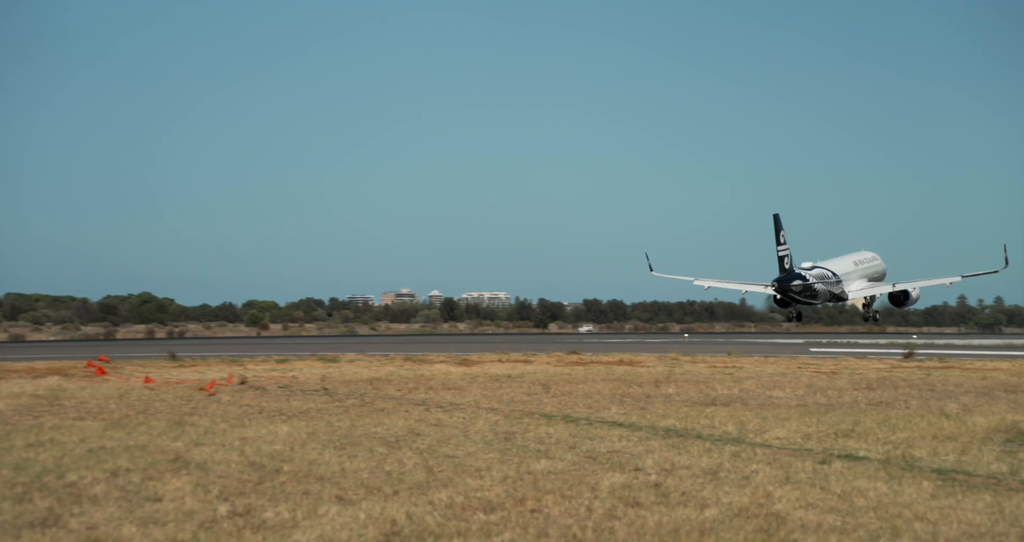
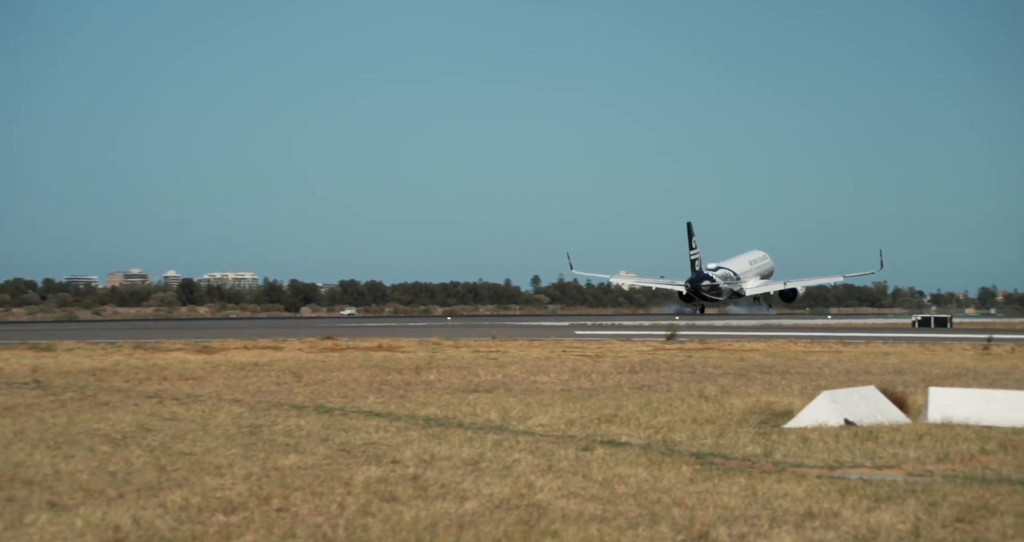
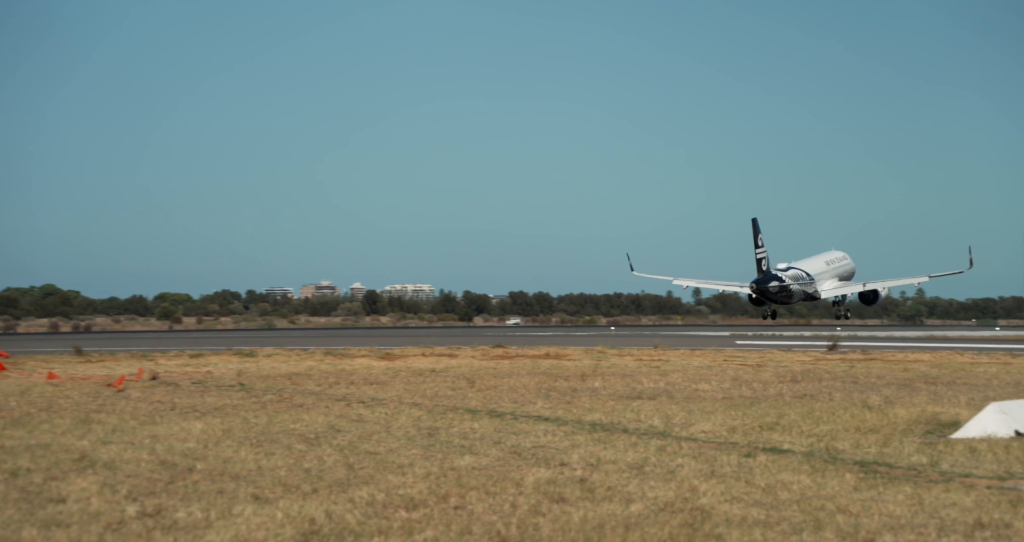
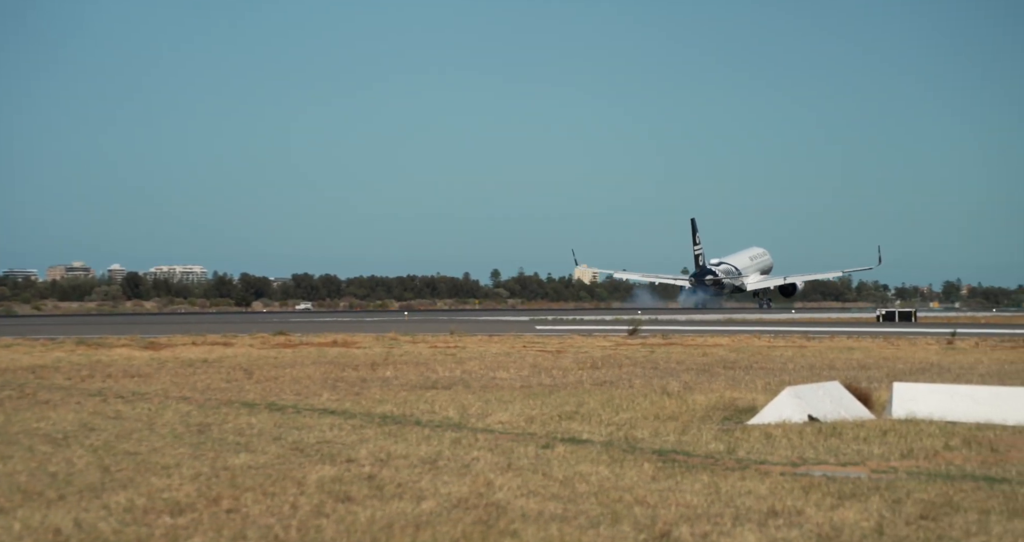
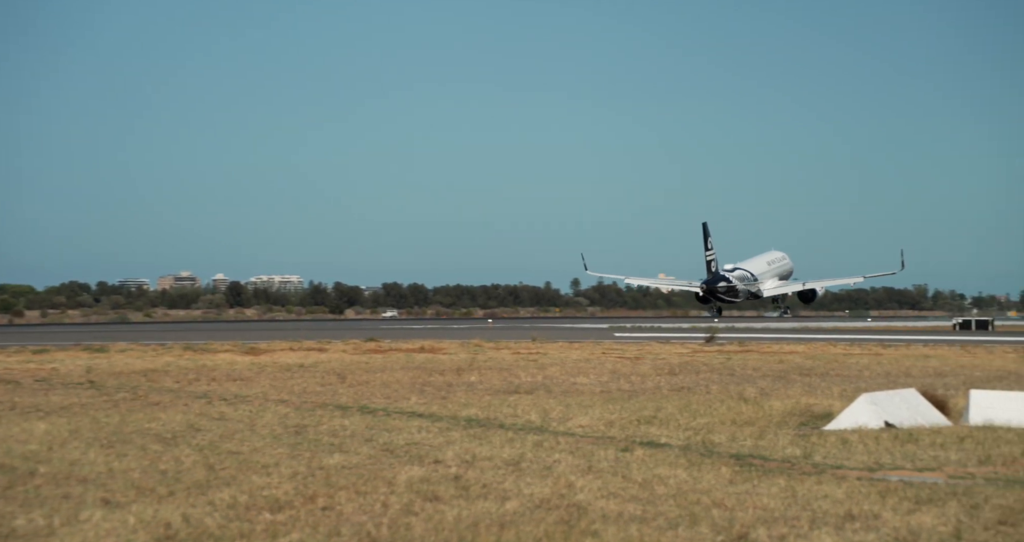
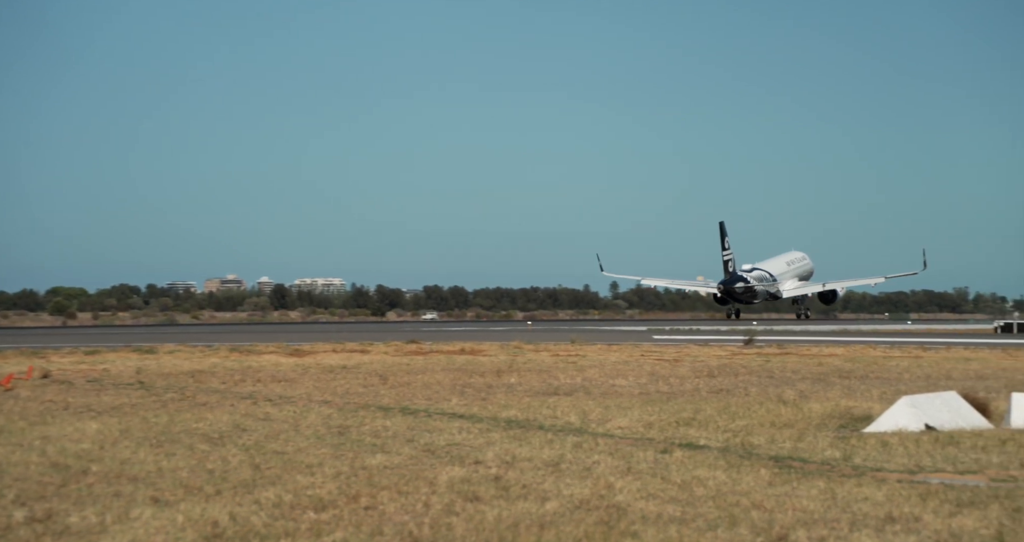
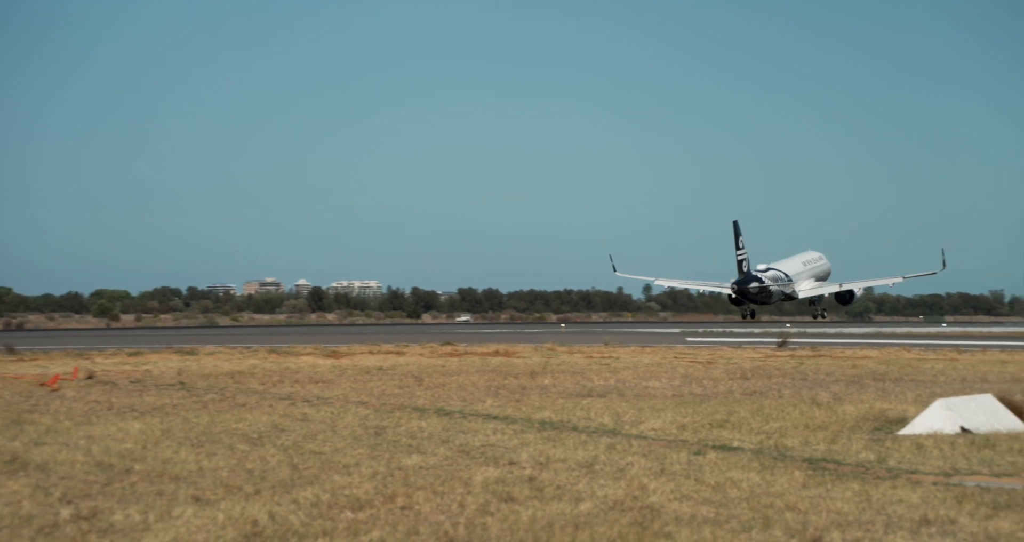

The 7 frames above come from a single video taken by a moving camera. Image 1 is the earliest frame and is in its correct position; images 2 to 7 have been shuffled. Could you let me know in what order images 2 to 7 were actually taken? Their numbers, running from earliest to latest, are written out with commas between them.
3, 7, 6, 5, 2, 4
